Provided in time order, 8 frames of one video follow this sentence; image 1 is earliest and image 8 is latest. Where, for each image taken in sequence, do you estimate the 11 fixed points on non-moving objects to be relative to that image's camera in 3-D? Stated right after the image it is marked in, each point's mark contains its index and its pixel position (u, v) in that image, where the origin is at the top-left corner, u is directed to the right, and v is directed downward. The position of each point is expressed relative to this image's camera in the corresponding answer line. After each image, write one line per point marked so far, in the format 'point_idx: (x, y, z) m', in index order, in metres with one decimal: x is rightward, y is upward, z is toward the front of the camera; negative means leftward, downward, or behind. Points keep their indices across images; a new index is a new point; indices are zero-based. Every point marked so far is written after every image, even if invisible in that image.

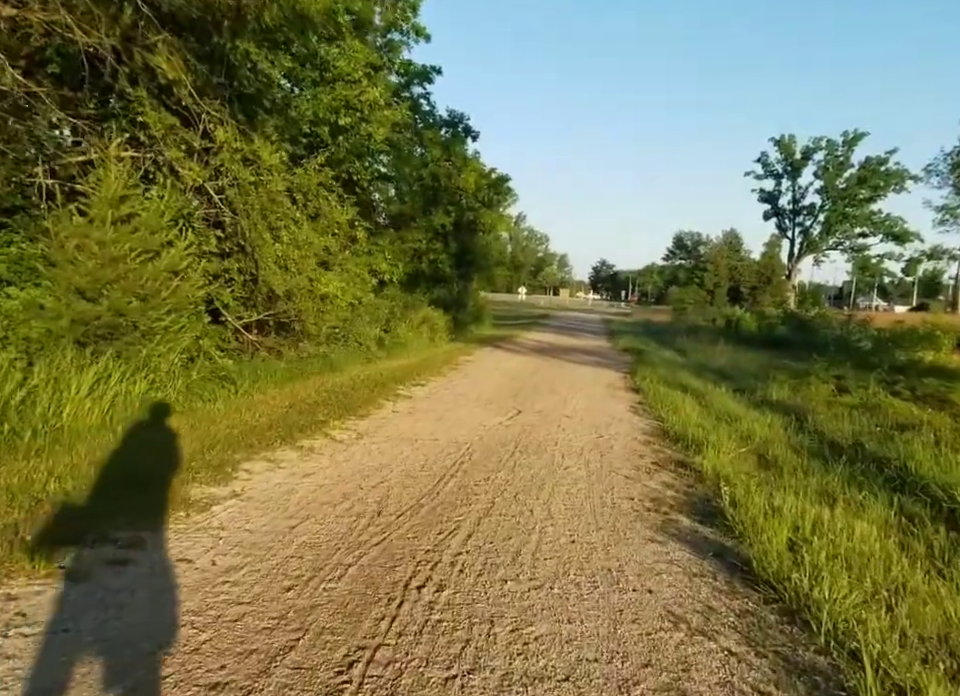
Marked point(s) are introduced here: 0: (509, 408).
0: (+0.4, -0.8, +7.8) m
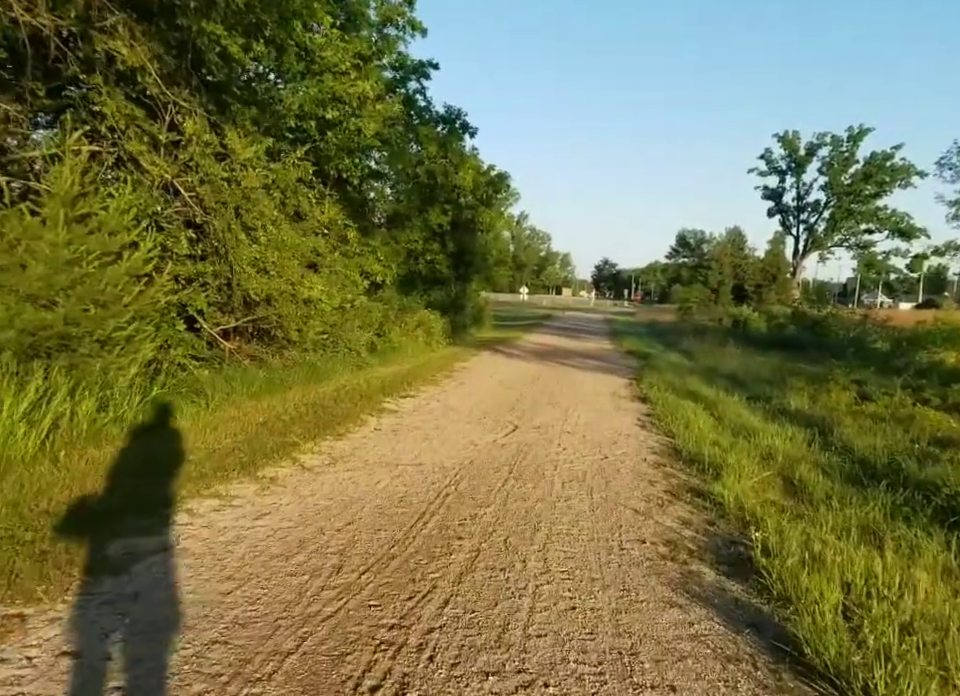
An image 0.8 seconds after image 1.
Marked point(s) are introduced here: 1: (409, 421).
0: (+0.3, -0.9, +7.1) m
1: (-0.8, -0.9, +7.0) m
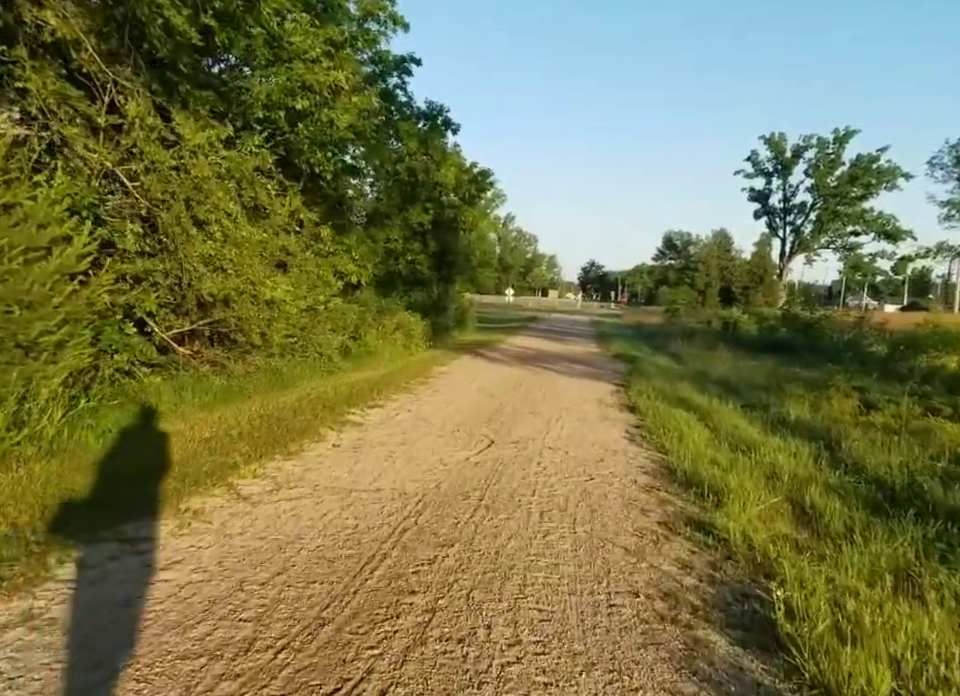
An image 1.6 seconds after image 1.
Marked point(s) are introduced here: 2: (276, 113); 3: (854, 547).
0: (0.0, -1.0, +6.4) m
1: (-1.1, -0.9, +6.3) m
2: (-3.8, +4.4, +11.2) m
3: (+2.4, -1.3, +3.8) m
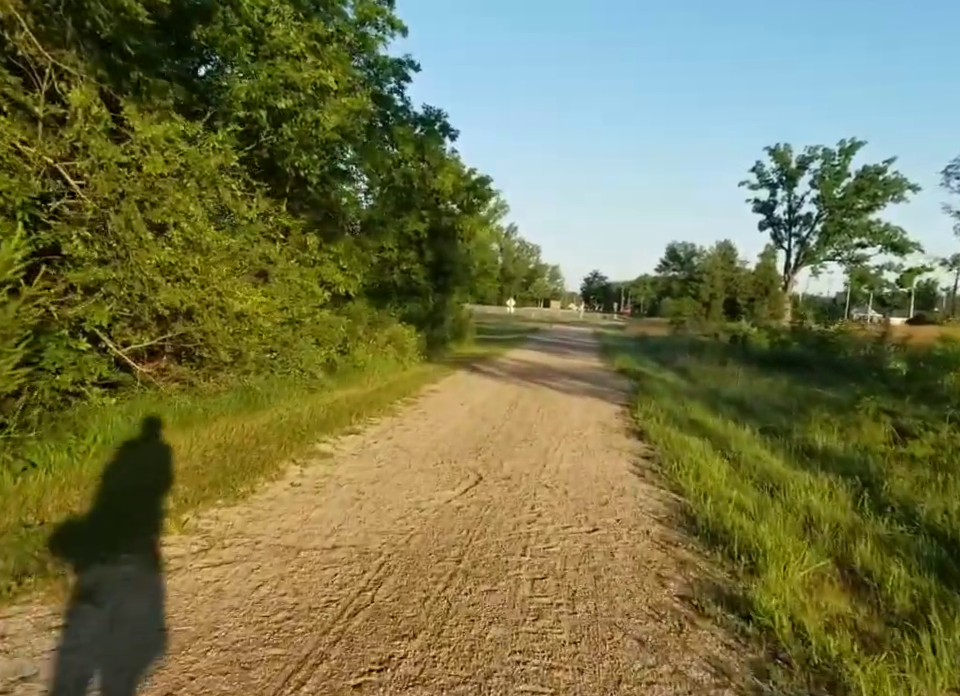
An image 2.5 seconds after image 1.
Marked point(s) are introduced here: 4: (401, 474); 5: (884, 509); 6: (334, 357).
0: (-0.2, -1.2, +5.6) m
1: (-1.3, -1.1, +5.4) m
2: (-3.9, +4.1, +10.4) m
3: (+2.3, -1.4, +2.9) m
4: (-0.7, -1.2, +5.5) m
5: (+3.5, -1.4, +5.2) m
6: (-3.2, -0.2, +12.8) m
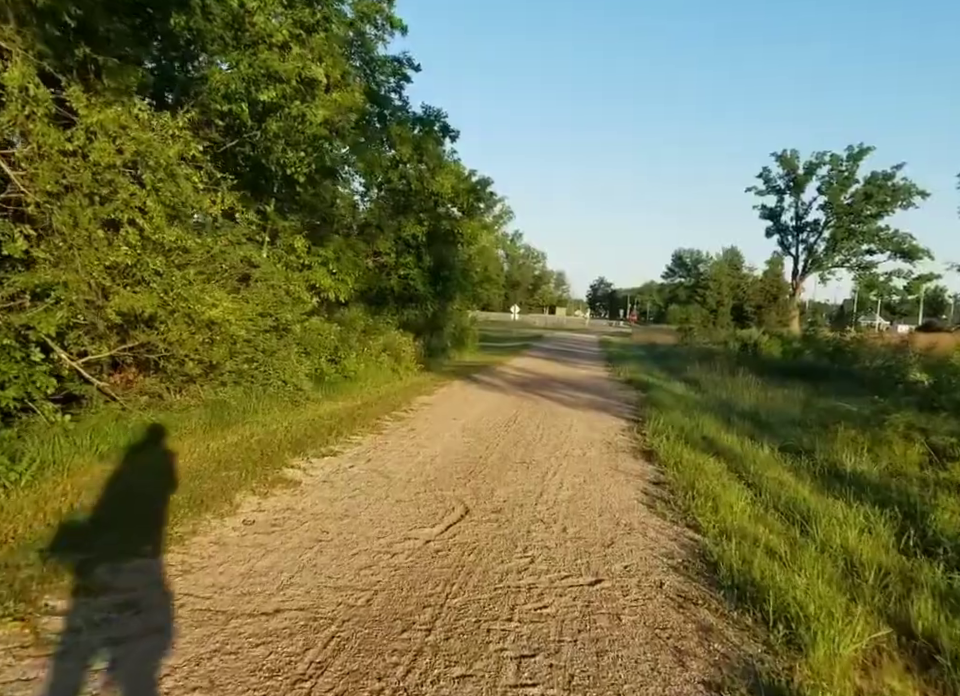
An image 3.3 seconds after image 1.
0: (-0.3, -1.3, +4.9) m
1: (-1.4, -1.2, +4.7) m
2: (-4.0, +4.0, +9.8) m
3: (+2.1, -1.5, +2.2) m
4: (-0.9, -1.3, +4.8) m
5: (+3.4, -1.5, +4.5) m
6: (-3.2, -0.4, +12.1) m
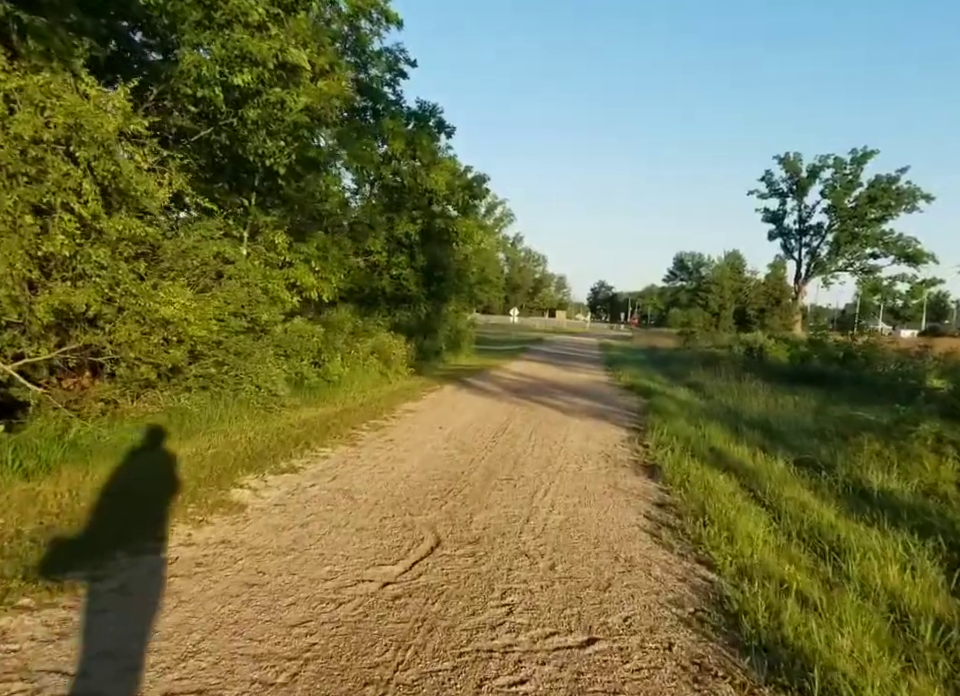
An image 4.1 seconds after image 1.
0: (-0.4, -1.3, +4.1) m
1: (-1.6, -1.2, +4.0) m
2: (-4.1, +4.0, +9.1) m
3: (+1.9, -1.5, +1.5) m
4: (-1.0, -1.3, +4.1) m
5: (+3.2, -1.5, +3.8) m
6: (-3.4, -0.4, +11.4) m
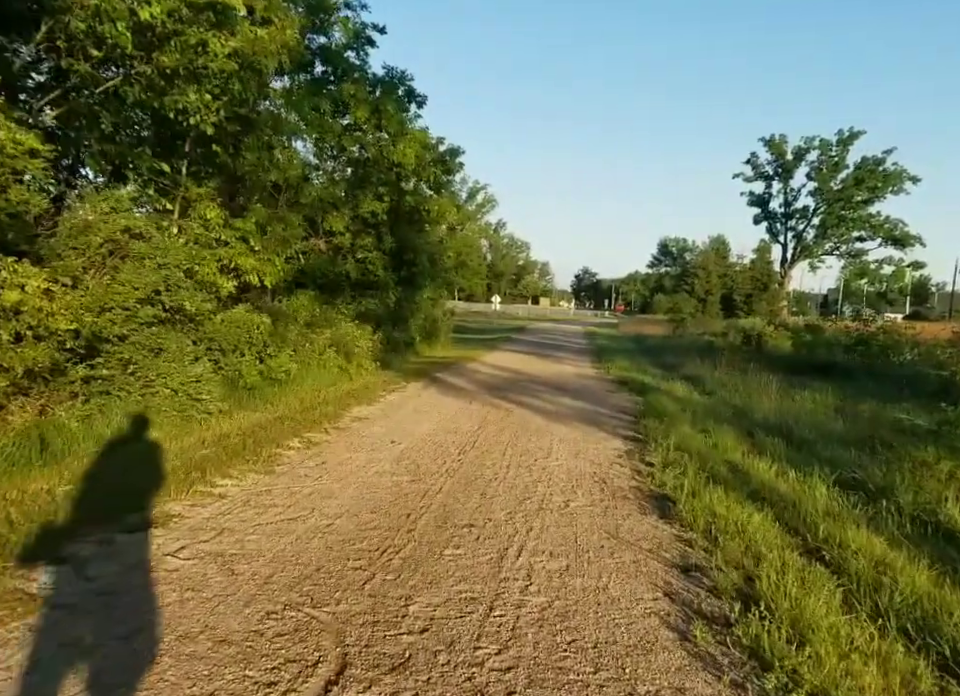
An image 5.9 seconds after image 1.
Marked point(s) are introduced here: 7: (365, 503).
0: (-0.7, -1.3, +2.5) m
1: (-1.8, -1.3, +2.4) m
2: (-4.6, +4.0, +7.3) m
3: (+1.7, -1.6, -0.1) m
4: (-1.3, -1.3, +2.5) m
5: (+3.0, -1.5, +2.3) m
6: (-3.9, -0.3, +9.7) m
7: (-0.9, -1.2, +4.6) m
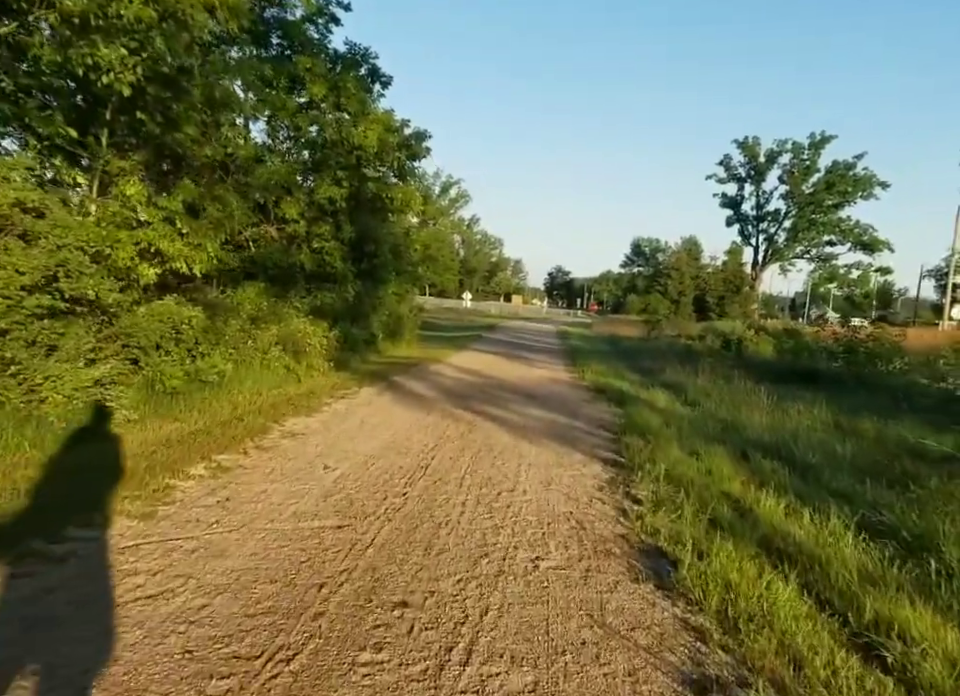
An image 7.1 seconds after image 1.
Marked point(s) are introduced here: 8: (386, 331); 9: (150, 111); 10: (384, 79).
0: (-1.0, -1.4, +1.4) m
1: (-2.1, -1.3, +1.2) m
2: (-5.0, +4.0, +5.9) m
3: (+1.6, -1.7, -1.1) m
4: (-1.6, -1.4, +1.3) m
5: (+2.7, -1.6, +1.3) m
6: (-4.4, -0.3, +8.4) m
7: (-1.2, -1.2, +3.5) m
8: (-3.1, +0.6, +19.9) m
9: (-4.8, +3.5, +8.7) m
10: (-2.6, +7.2, +15.8) m
